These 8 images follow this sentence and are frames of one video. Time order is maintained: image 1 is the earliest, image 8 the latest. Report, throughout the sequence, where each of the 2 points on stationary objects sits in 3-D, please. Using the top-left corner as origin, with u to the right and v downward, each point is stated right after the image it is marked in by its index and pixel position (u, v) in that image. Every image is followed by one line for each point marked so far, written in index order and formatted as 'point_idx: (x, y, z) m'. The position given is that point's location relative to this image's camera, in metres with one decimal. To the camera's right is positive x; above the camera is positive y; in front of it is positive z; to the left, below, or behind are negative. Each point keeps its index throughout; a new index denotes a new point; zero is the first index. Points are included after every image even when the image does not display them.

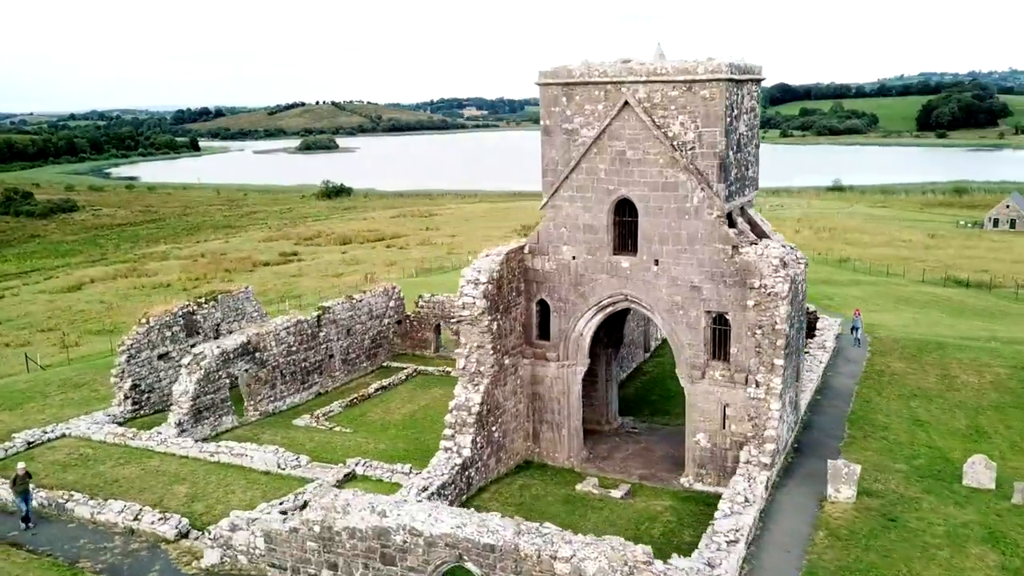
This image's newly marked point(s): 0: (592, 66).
0: (+1.1, +3.2, +12.9) m
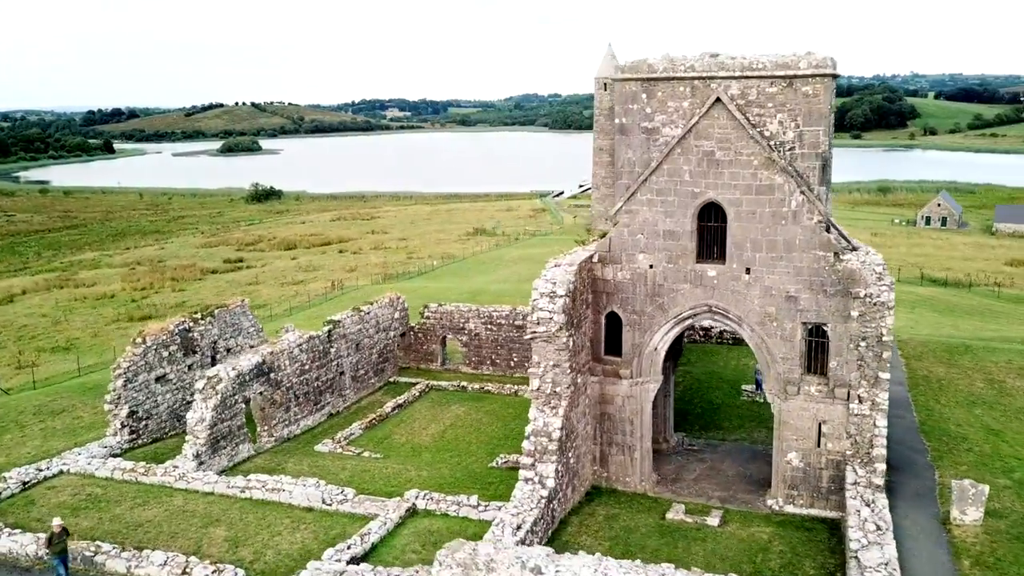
0: (+2.2, +3.0, +11.9) m
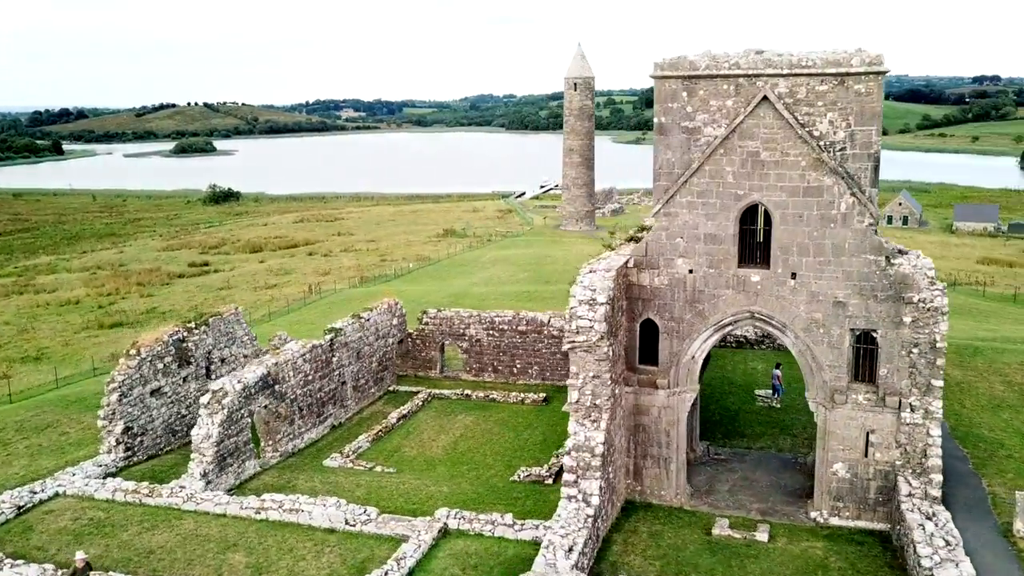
0: (+2.6, +2.9, +11.5) m
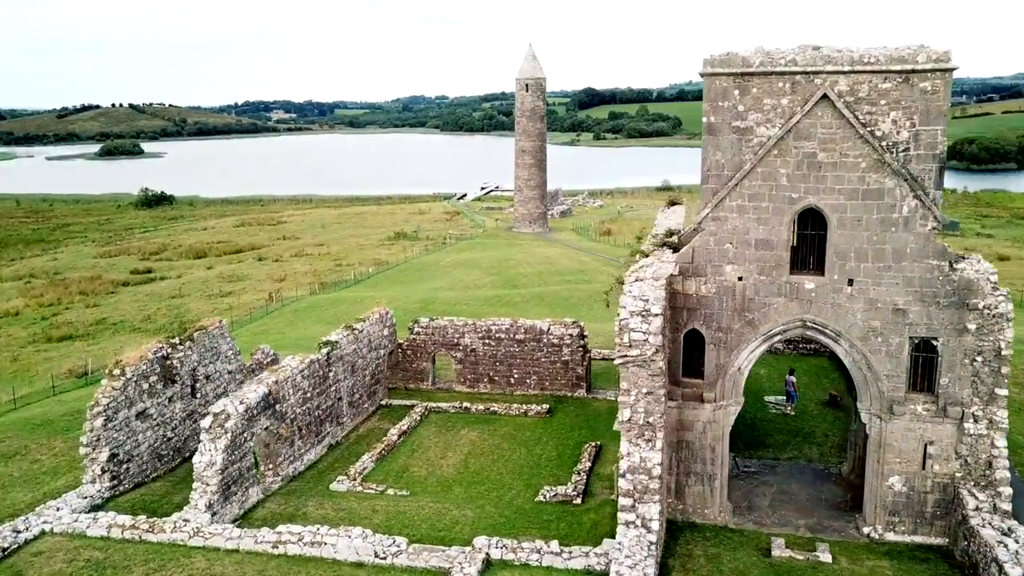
0: (+3.1, +2.8, +10.9) m
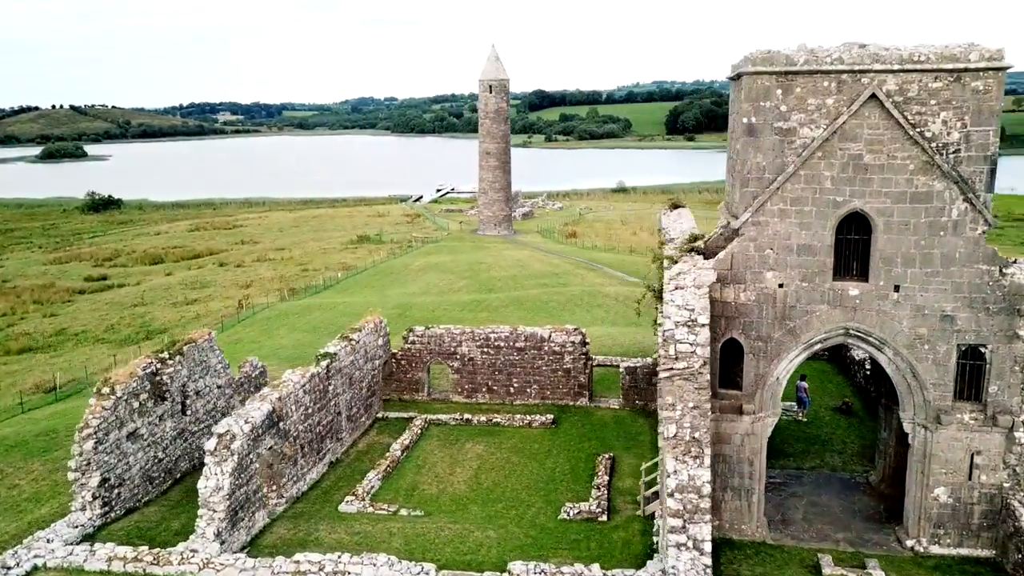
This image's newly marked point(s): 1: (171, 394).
0: (+3.5, +2.7, +10.5) m
1: (-5.8, -1.8, +15.3) m
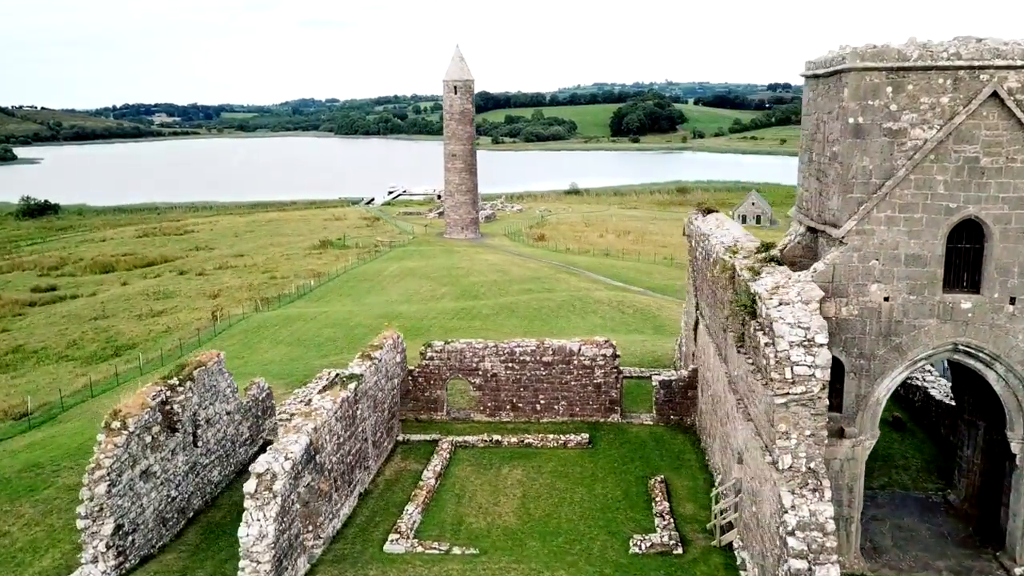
0: (+4.5, +2.6, +9.7) m
1: (-5.0, -2.1, +13.9) m
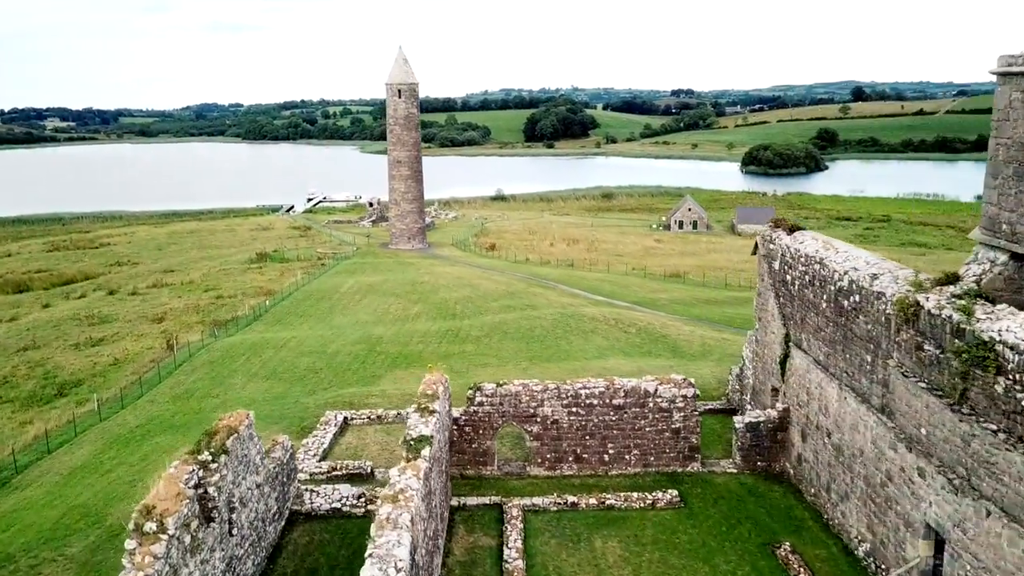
0: (+6.2, +2.2, +7.7) m
1: (-3.6, -2.7, +10.9) m
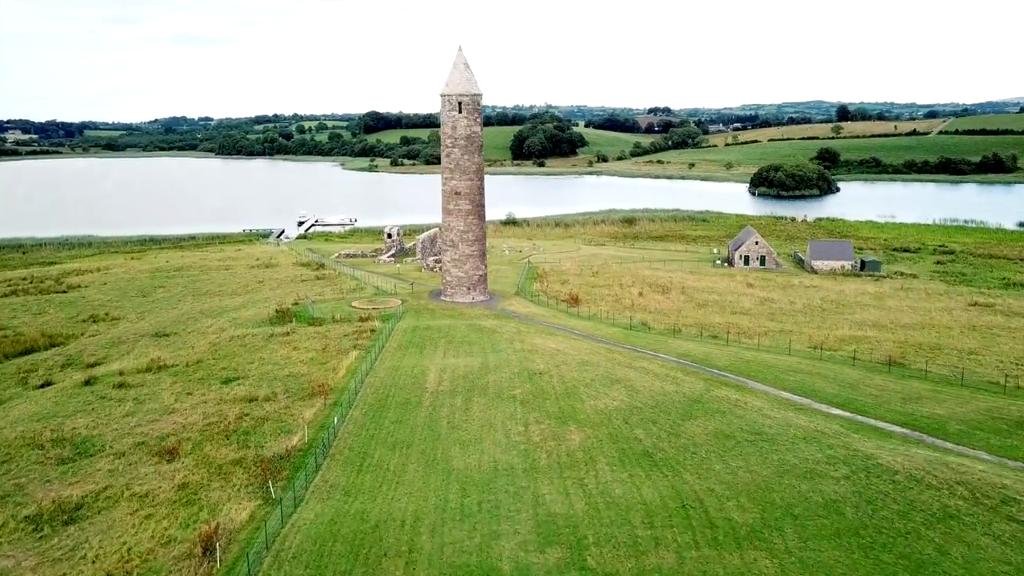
0: (+12.2, -0.2, -4.0) m
1: (+2.3, -5.1, -1.2) m
